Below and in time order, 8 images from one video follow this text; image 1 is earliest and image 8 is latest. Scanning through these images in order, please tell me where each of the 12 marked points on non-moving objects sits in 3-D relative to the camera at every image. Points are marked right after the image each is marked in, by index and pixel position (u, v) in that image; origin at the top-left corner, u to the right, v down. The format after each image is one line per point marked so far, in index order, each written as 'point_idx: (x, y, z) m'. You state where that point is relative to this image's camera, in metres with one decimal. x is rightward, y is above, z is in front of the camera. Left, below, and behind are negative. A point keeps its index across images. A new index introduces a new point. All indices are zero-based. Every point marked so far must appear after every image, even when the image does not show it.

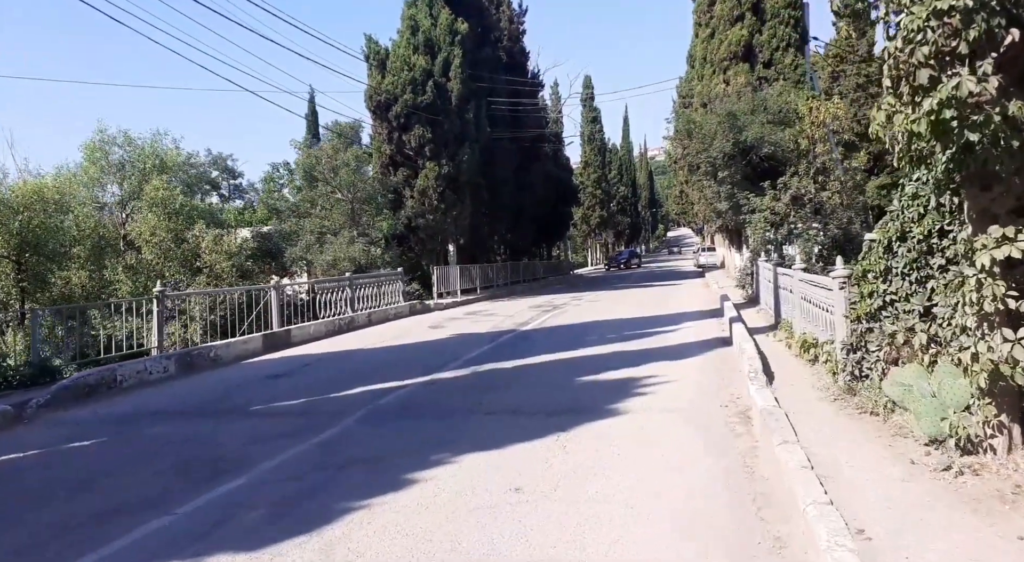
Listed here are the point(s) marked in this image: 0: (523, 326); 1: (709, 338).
0: (+0.2, -1.0, +17.6) m
1: (+3.5, -1.0, +13.6) m
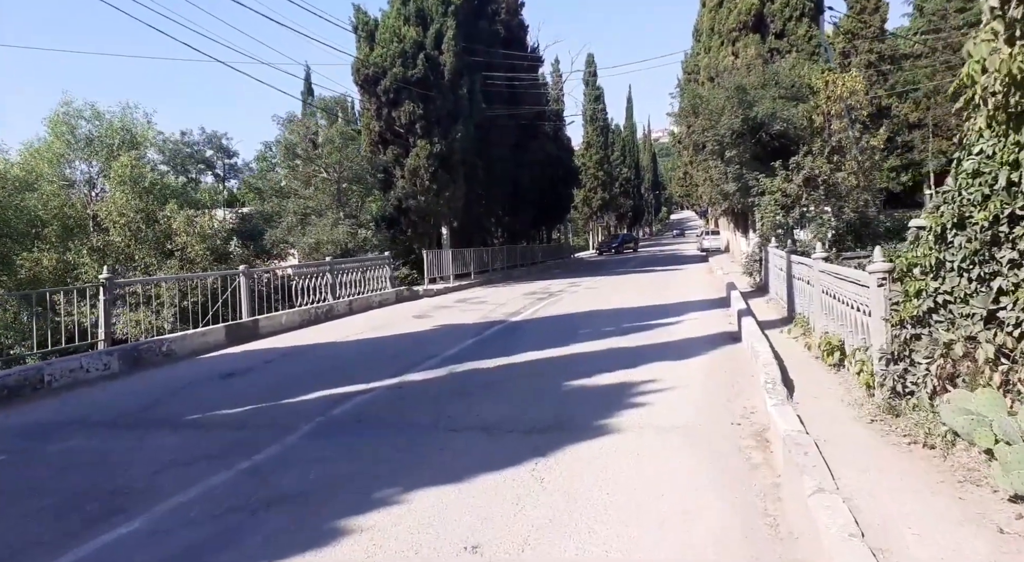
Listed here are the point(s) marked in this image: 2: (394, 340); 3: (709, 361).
0: (0.0, -0.7, +16.4) m
1: (+3.3, -0.9, +12.4) m
2: (-2.0, -1.0, +12.6) m
3: (+2.5, -1.0, +9.8) m
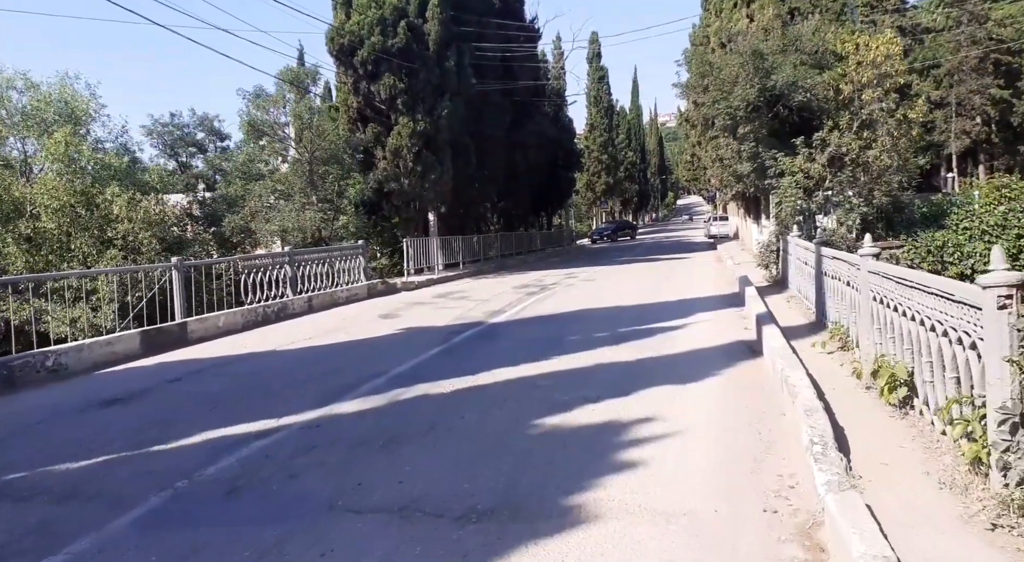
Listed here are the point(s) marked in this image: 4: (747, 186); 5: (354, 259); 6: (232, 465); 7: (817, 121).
0: (-0.3, -0.6, +14.3) m
1: (+2.9, -0.8, +10.2) m
2: (-2.3, -1.0, +10.5) m
3: (+2.1, -1.1, +7.7) m
4: (+5.7, +2.3, +18.5) m
5: (-3.8, +0.5, +18.2) m
6: (-2.1, -1.3, +5.6) m
7: (+6.8, +3.6, +17.0) m
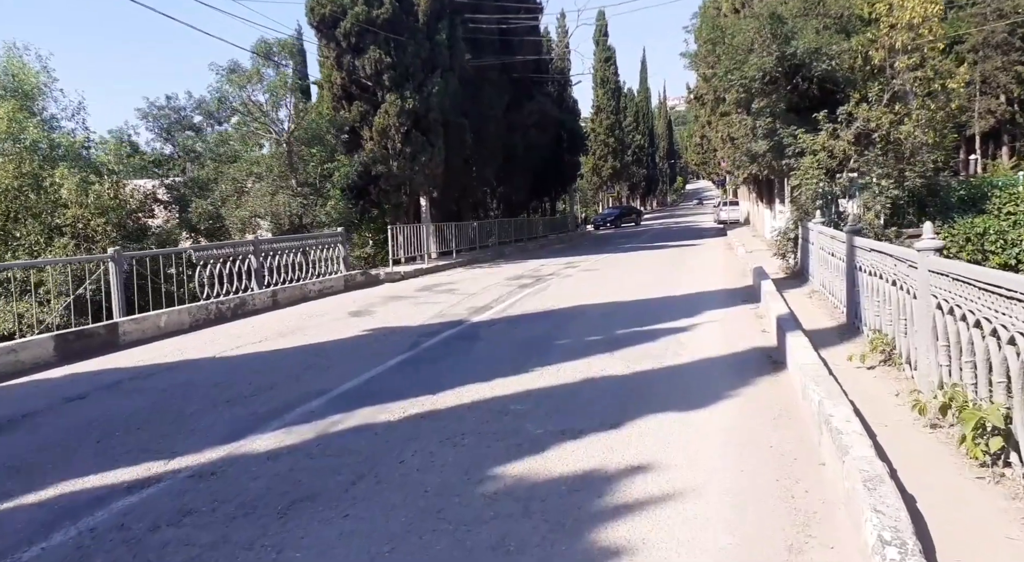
0: (-0.5, -0.5, +12.7) m
1: (+2.6, -0.8, +8.7) m
2: (-2.6, -0.9, +9.0) m
3: (+1.8, -1.1, +6.2) m
4: (+5.5, +2.5, +16.9) m
5: (-4.0, +0.7, +16.6) m
6: (-2.4, -1.4, +4.1) m
7: (+6.6, +3.8, +15.3) m
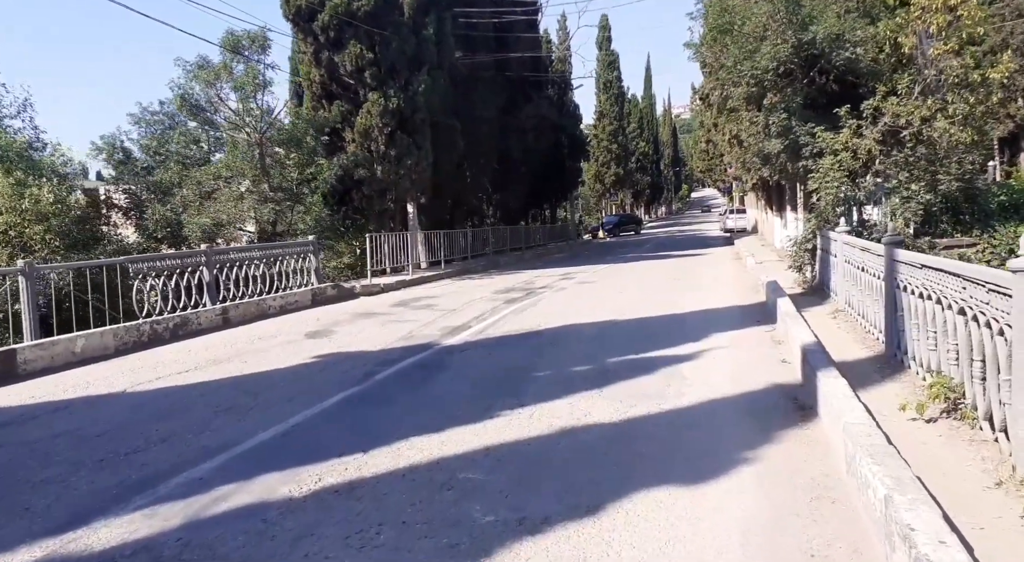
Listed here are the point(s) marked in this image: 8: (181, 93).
0: (-0.8, -0.7, +11.2) m
1: (+2.3, -1.0, +7.1) m
2: (-2.9, -1.1, +7.5) m
3: (+1.5, -1.2, +4.6) m
4: (+5.3, +2.2, +15.3) m
5: (-4.3, +0.5, +15.1) m
6: (-2.7, -1.5, +2.5) m
7: (+6.4, +3.5, +13.8) m
8: (-7.9, +4.5, +18.4) m
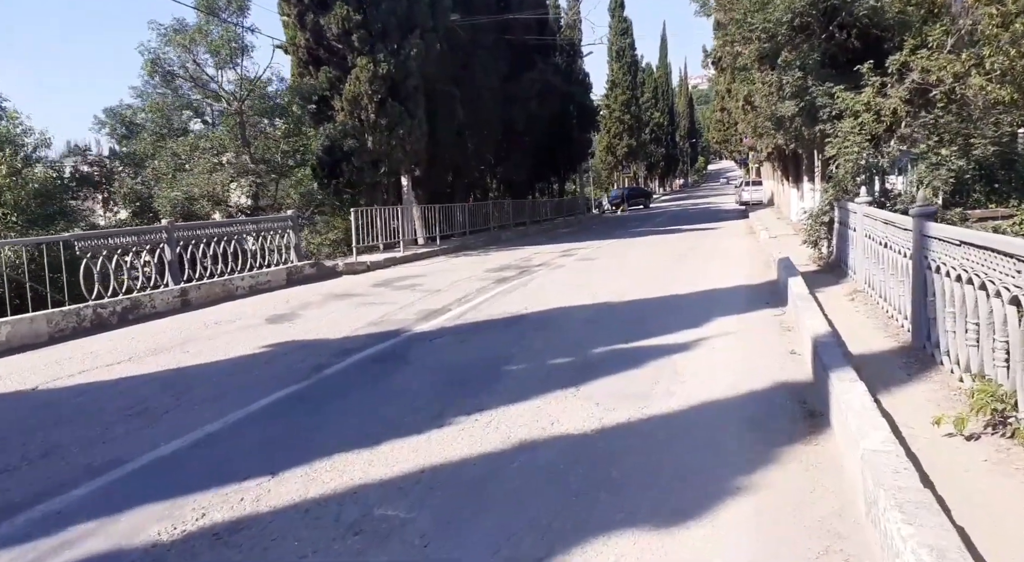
0: (-1.1, -0.5, +10.2) m
1: (+2.0, -0.8, +6.0) m
2: (-3.2, -1.0, +6.5) m
3: (+1.1, -1.2, +3.6) m
4: (+5.1, +2.7, +14.1) m
5: (-4.4, +0.9, +14.1) m
6: (-3.1, -1.5, +1.6) m
7: (+6.1, +3.9, +12.5) m
8: (-8.0, +5.0, +17.3) m
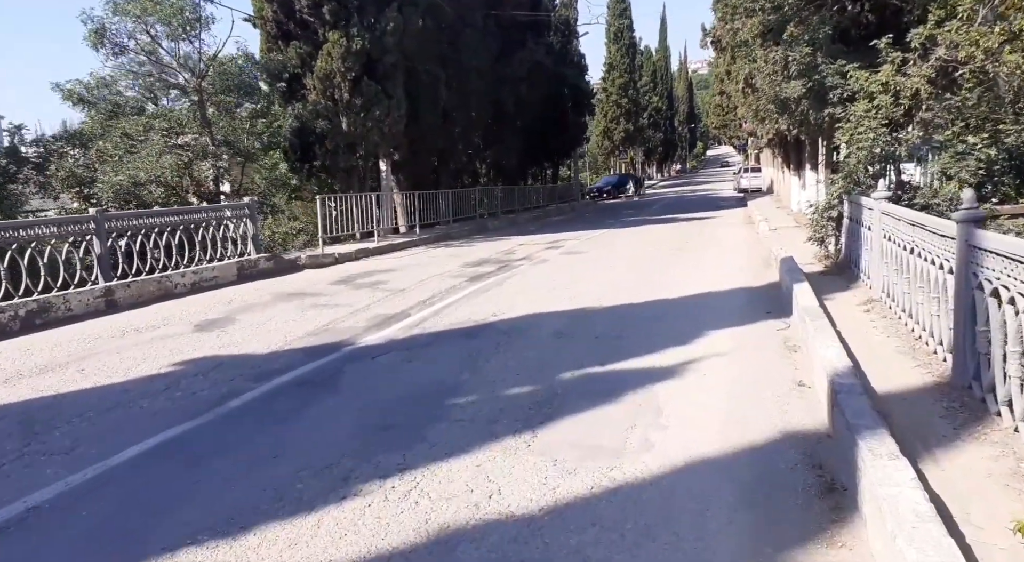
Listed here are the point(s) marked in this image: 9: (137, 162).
0: (-1.5, -0.5, +8.9) m
1: (+1.6, -1.0, +4.8) m
2: (-3.6, -1.0, +5.3) m
3: (+0.7, -1.4, +2.3) m
4: (+4.7, +2.7, +12.7) m
5: (-4.8, +1.0, +12.8) m
6: (-3.5, -1.7, +0.3) m
7: (+5.8, +3.8, +11.1) m
8: (-8.4, +5.2, +15.9) m
9: (-7.2, +2.3, +15.0) m
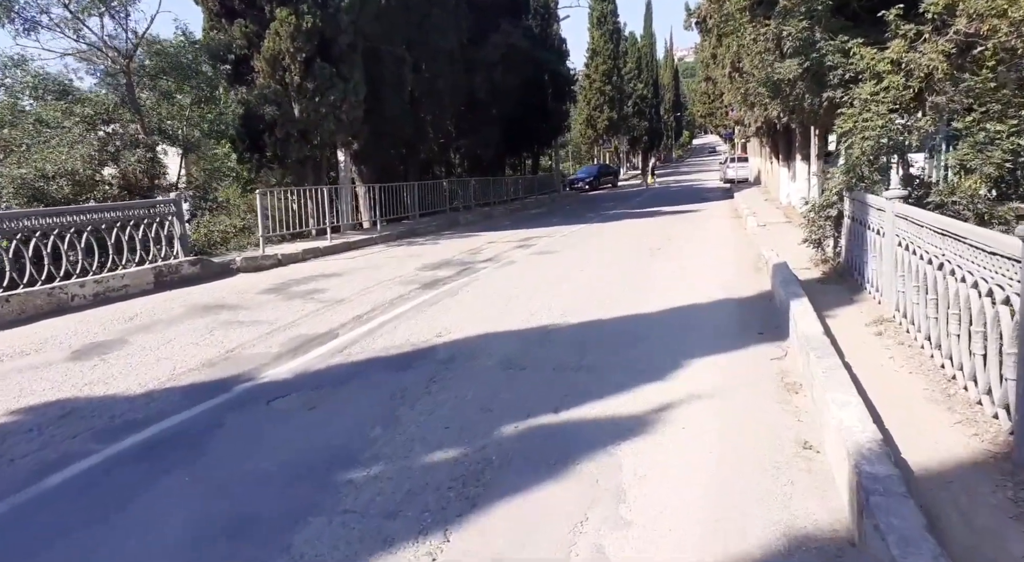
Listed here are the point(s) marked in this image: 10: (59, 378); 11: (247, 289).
0: (-2.0, -0.6, +7.4) m
1: (+1.1, -1.2, +3.4) m
2: (-4.1, -1.3, +3.8) m
3: (+0.3, -1.6, +0.9) m
4: (+4.1, +2.6, +11.4) m
5: (-5.4, +0.9, +11.3) m
6: (-3.9, -2.0, -1.2) m
7: (+5.2, +3.7, +9.7) m
8: (-9.1, +5.1, +14.3) m
9: (-7.9, +2.2, +13.4) m
10: (-3.8, -0.8, +6.3) m
11: (-3.7, -0.1, +10.5) m
